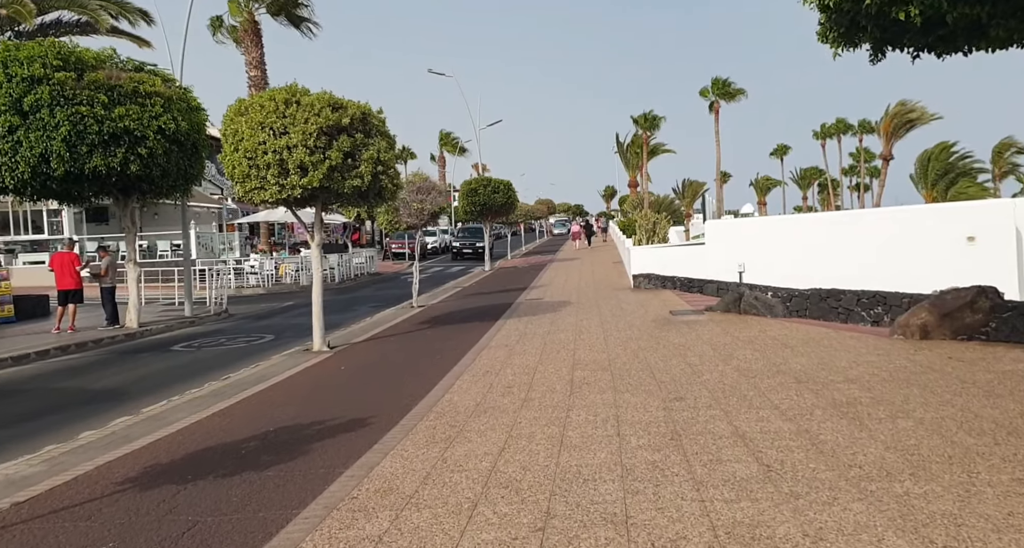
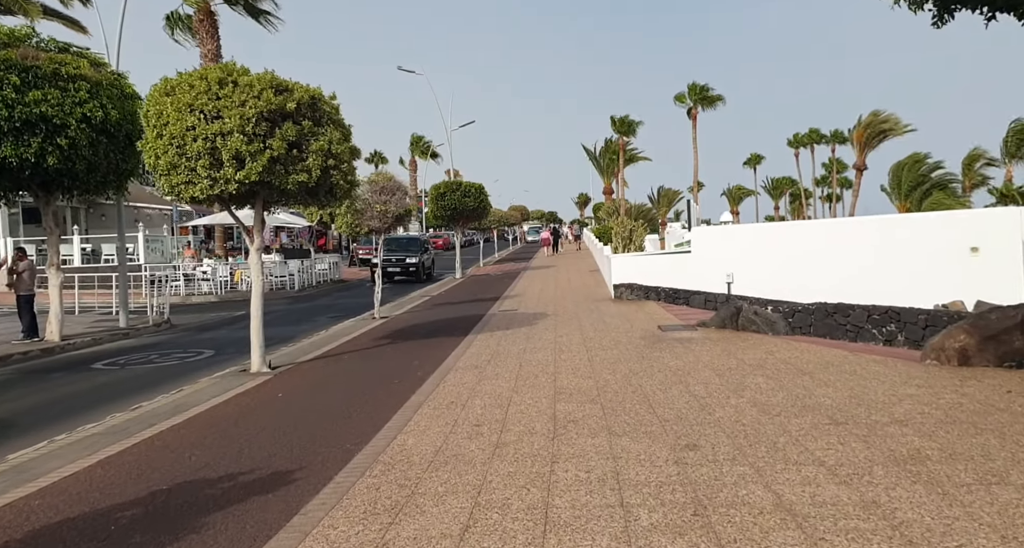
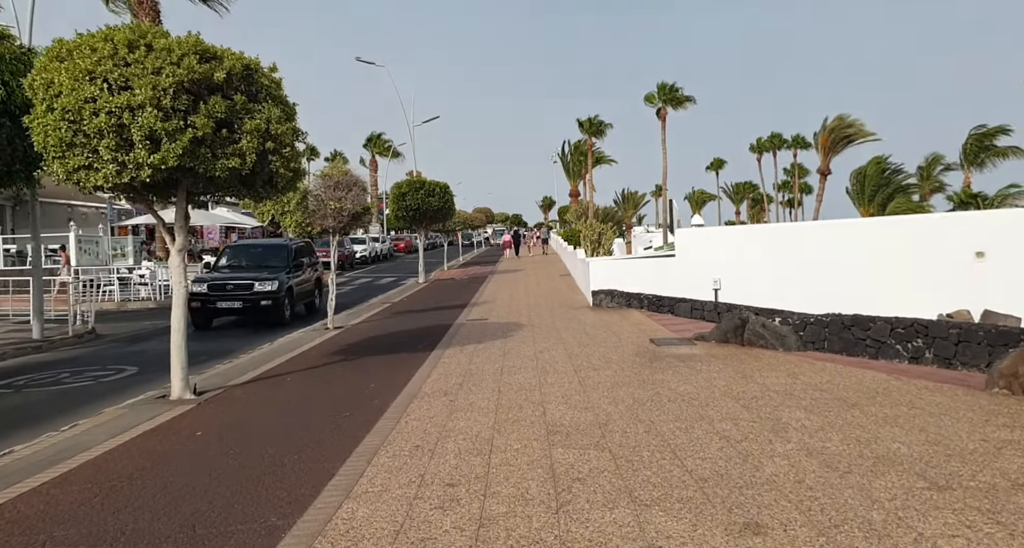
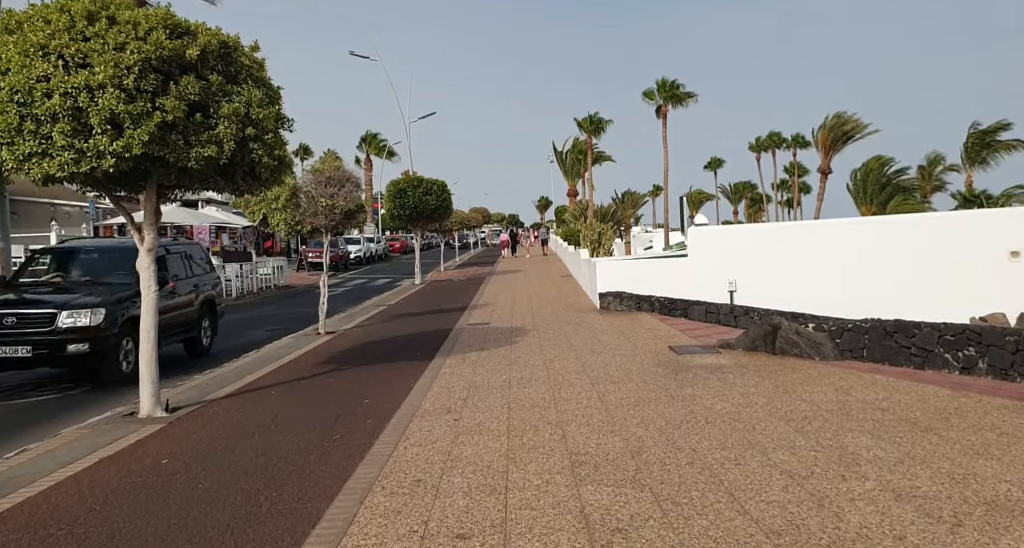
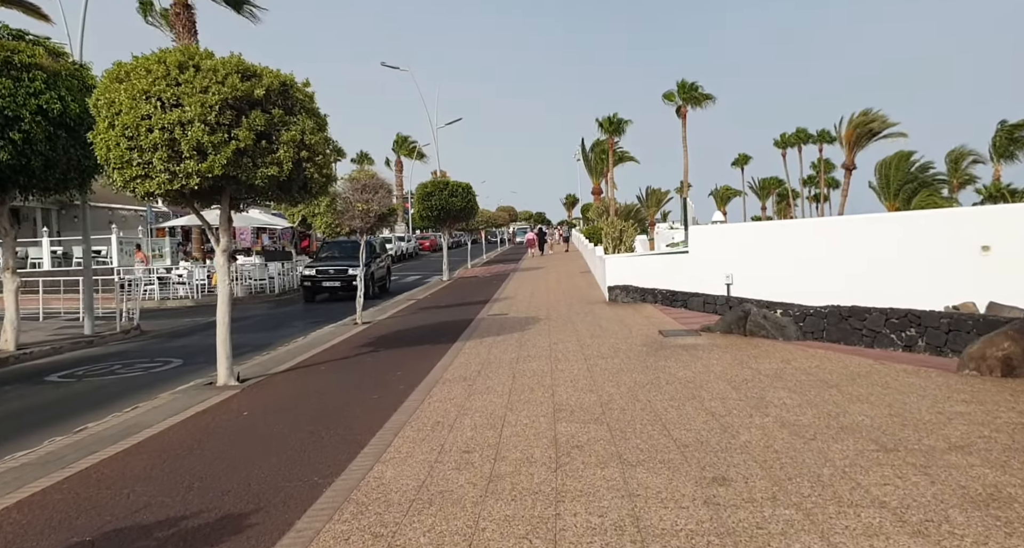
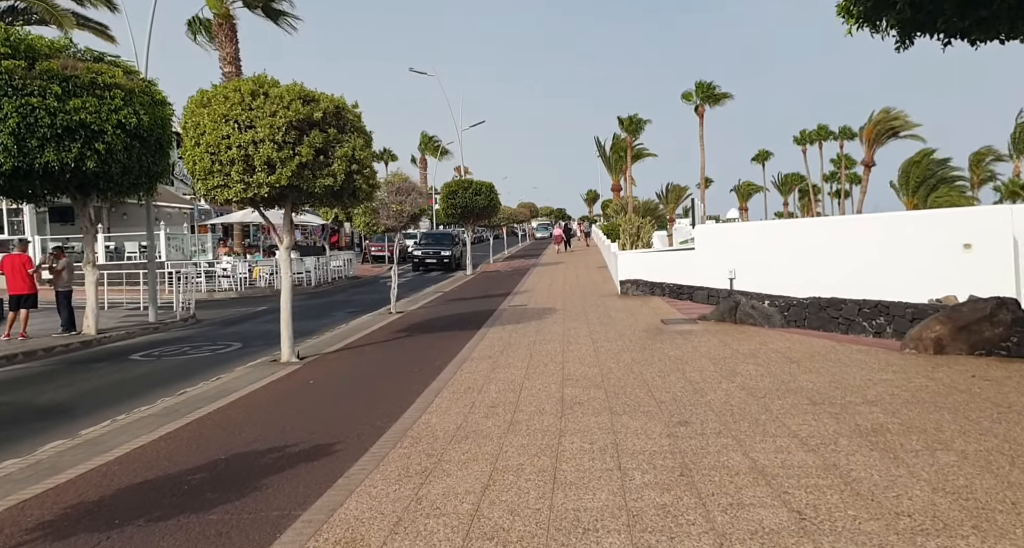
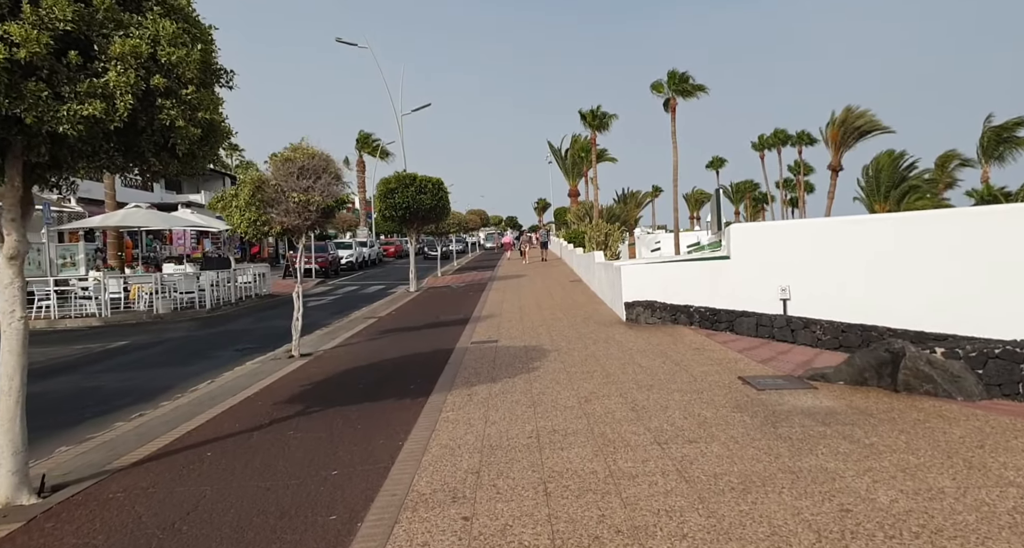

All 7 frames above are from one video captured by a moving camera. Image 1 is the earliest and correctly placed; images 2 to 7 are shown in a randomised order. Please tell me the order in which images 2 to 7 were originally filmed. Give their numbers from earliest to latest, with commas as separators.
6, 2, 5, 3, 4, 7
